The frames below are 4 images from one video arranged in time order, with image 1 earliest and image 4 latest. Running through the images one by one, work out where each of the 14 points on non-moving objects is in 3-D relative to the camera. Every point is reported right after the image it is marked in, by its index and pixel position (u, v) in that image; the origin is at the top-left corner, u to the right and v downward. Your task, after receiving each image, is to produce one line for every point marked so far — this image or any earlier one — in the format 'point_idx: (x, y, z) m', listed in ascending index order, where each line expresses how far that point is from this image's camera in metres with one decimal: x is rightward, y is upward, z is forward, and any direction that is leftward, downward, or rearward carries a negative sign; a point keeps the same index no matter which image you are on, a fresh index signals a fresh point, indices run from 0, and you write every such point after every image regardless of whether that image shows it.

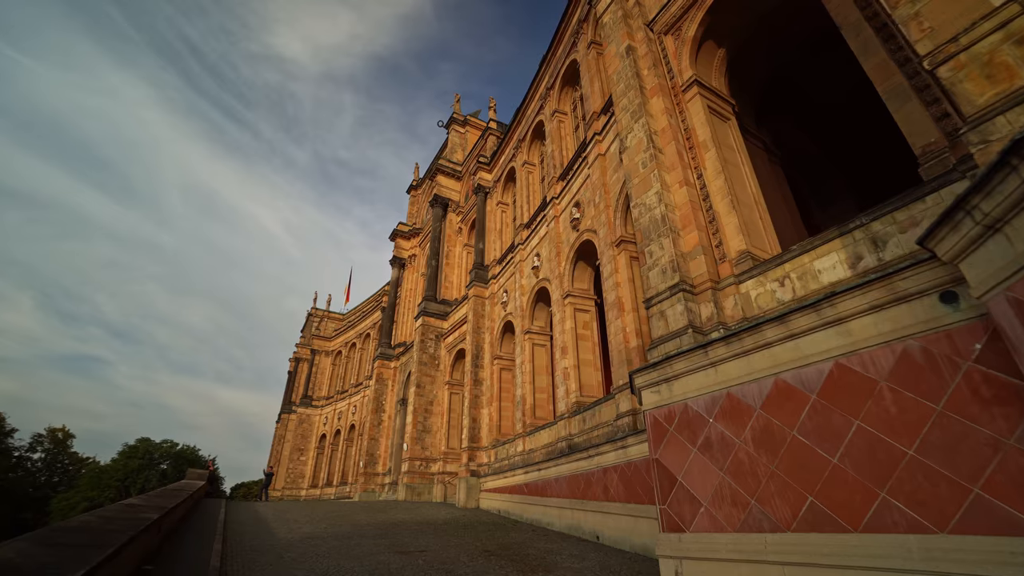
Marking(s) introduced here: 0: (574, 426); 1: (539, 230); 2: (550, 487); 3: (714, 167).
0: (+1.7, -3.7, +12.0) m
1: (+1.0, +2.2, +16.9) m
2: (+1.0, -5.4, +12.0) m
3: (+3.0, +1.8, +6.6) m
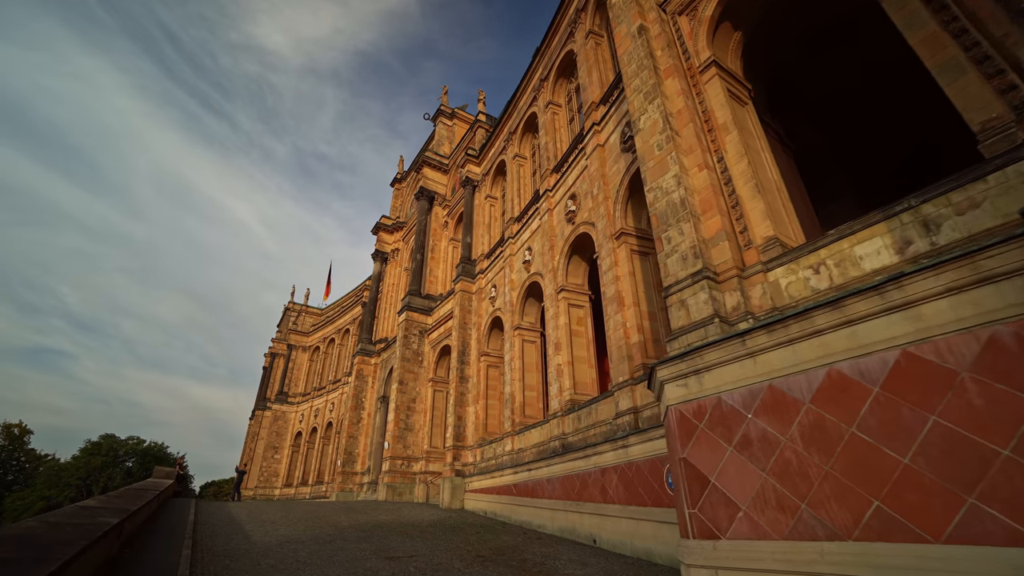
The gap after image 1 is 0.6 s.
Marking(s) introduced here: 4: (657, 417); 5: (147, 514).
0: (+1.5, -3.6, +11.5) m
1: (+0.7, +2.4, +16.4) m
2: (+0.8, -5.2, +11.5) m
3: (+3.1, +1.9, +6.2) m
4: (+2.8, -2.5, +8.4) m
5: (-7.1, -4.4, +8.6) m
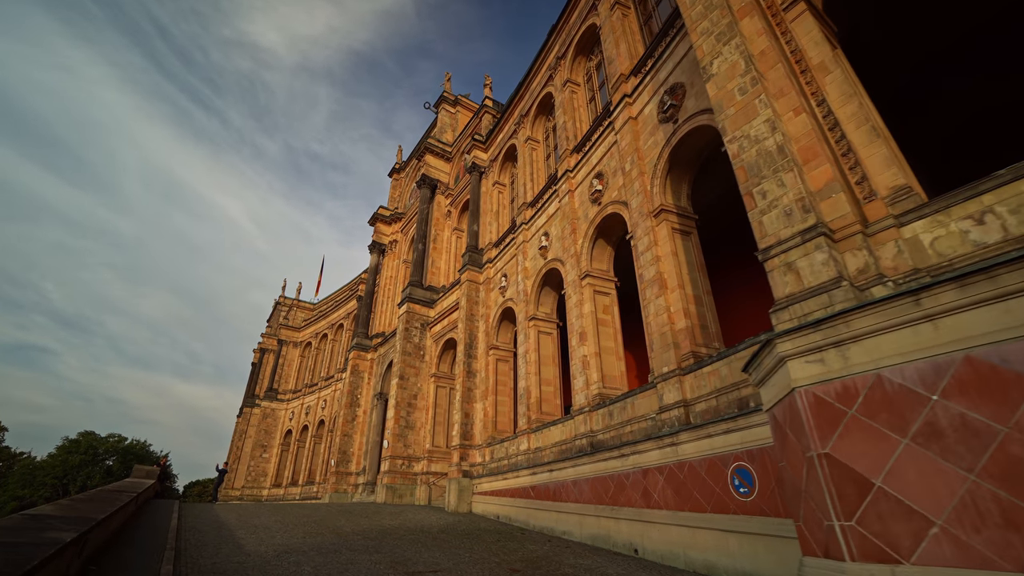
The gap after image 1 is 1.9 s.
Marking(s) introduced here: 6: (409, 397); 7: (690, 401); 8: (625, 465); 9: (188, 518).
0: (+2.0, -3.2, +10.5) m
1: (+1.2, +2.8, +15.4) m
2: (+1.3, -4.8, +10.5) m
3: (+3.9, +2.3, +5.2) m
4: (+3.4, -2.1, +7.4) m
5: (-6.5, -3.9, +7.4) m
6: (-4.6, -4.9, +19.8) m
7: (+3.2, -2.0, +8.0) m
8: (+2.3, -3.6, +8.9) m
9: (-7.7, -5.5, +10.5) m
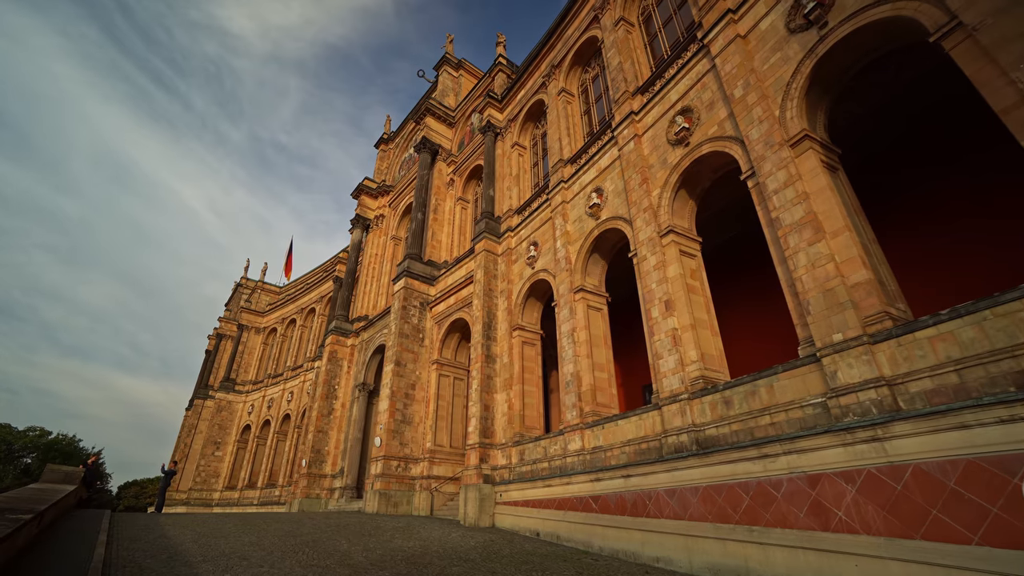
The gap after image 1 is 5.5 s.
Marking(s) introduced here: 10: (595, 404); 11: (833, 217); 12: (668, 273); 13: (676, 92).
0: (+3.4, -2.3, +8.0) m
1: (+2.5, +3.7, +12.9) m
2: (+2.6, -3.9, +7.9) m
3: (+5.9, +3.2, +3.0) m
4: (+5.1, -1.2, +5.1) m
5: (-4.9, -2.6, +4.2) m
6: (-4.0, -3.8, +16.8) m
7: (+4.8, -1.2, +5.6) m
8: (+3.8, -2.7, +6.4) m
9: (-6.4, -4.2, +7.3) m
10: (+2.0, -2.8, +10.7) m
11: (+5.0, +1.1, +6.8) m
12: (+3.3, +0.3, +9.4) m
13: (+4.0, +4.7, +10.8) m
